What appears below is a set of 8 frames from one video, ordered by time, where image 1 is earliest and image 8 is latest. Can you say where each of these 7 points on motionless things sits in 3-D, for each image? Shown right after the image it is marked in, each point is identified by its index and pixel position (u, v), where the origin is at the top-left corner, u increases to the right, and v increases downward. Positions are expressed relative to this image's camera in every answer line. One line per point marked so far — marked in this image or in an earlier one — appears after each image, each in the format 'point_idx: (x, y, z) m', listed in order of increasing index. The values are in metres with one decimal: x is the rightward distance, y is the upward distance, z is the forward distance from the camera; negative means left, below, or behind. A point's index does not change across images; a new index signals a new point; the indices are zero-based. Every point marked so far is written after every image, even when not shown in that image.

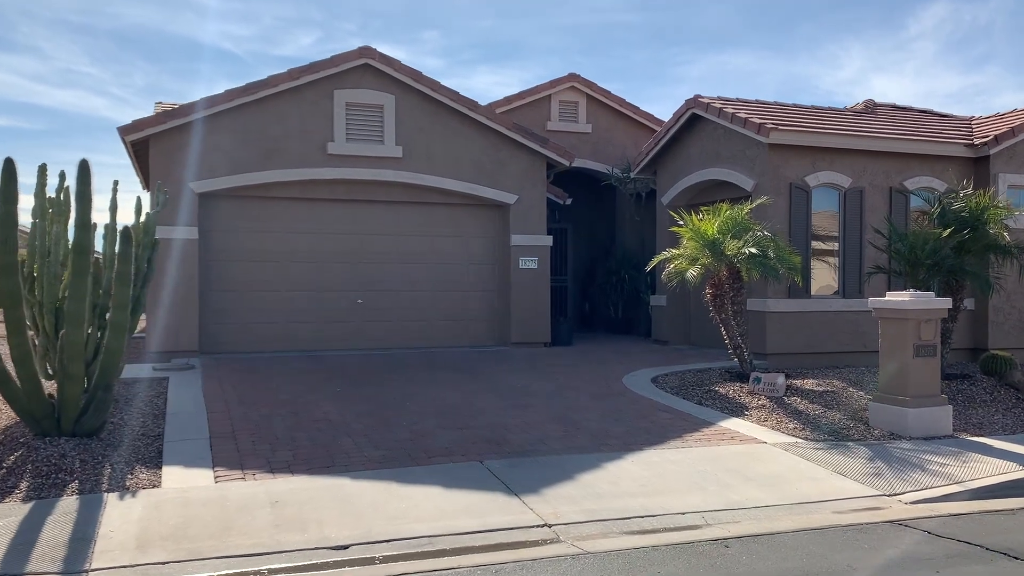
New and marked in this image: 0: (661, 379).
0: (+2.2, -1.4, +12.6) m
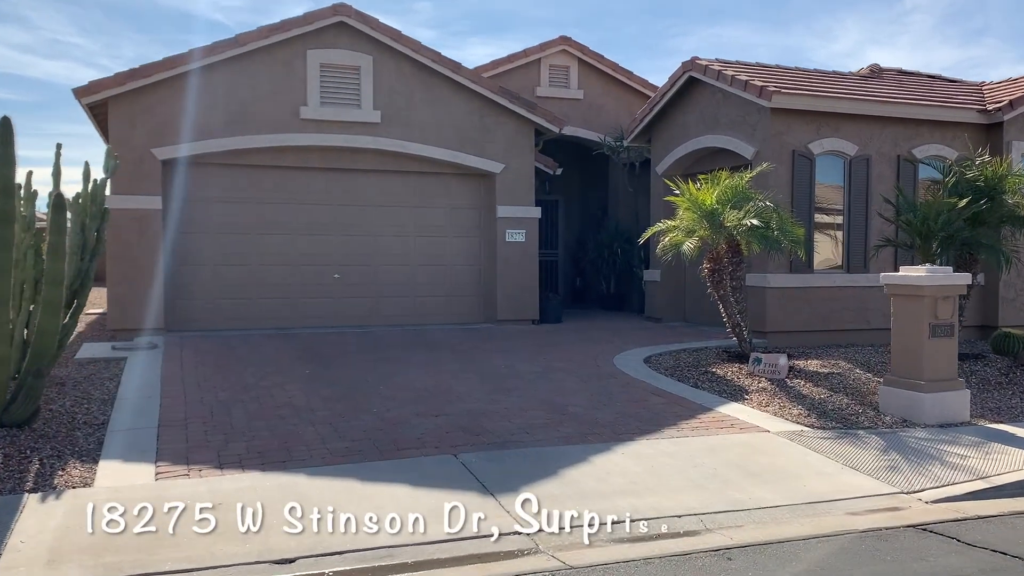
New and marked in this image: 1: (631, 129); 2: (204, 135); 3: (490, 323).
0: (+2.0, -1.0, +11.8) m
1: (+2.3, +3.1, +16.4) m
2: (-5.1, +2.5, +13.7) m
3: (-0.4, -0.7, +15.6) m
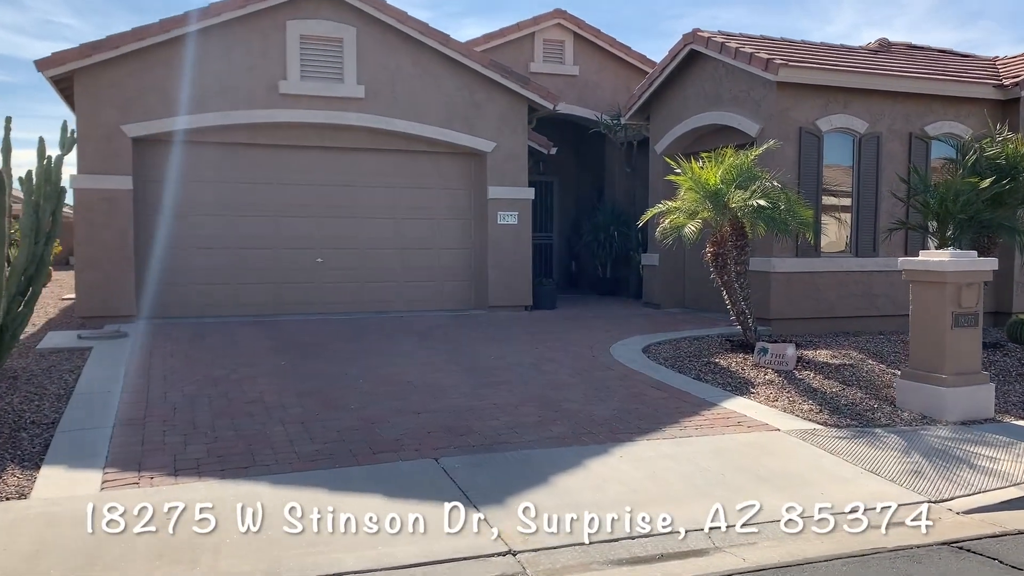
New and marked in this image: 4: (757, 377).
0: (+1.9, -0.8, +11.1) m
1: (+2.2, +3.4, +15.7) m
2: (-5.2, +2.8, +12.9) m
3: (-0.6, -0.4, +15.0) m
4: (+2.8, -1.0, +9.4) m
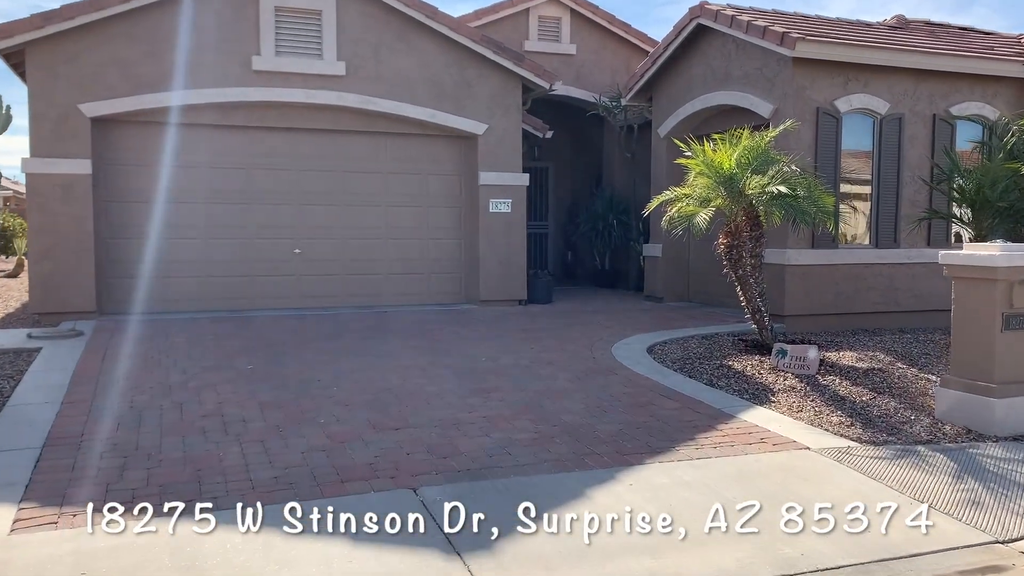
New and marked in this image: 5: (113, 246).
0: (+1.8, -0.8, +10.2) m
1: (+2.1, +3.6, +14.7) m
2: (-5.3, +2.8, +11.9) m
3: (-0.7, -0.3, +14.0) m
4: (+2.7, -1.0, +8.5) m
5: (-5.9, +0.6, +12.3) m
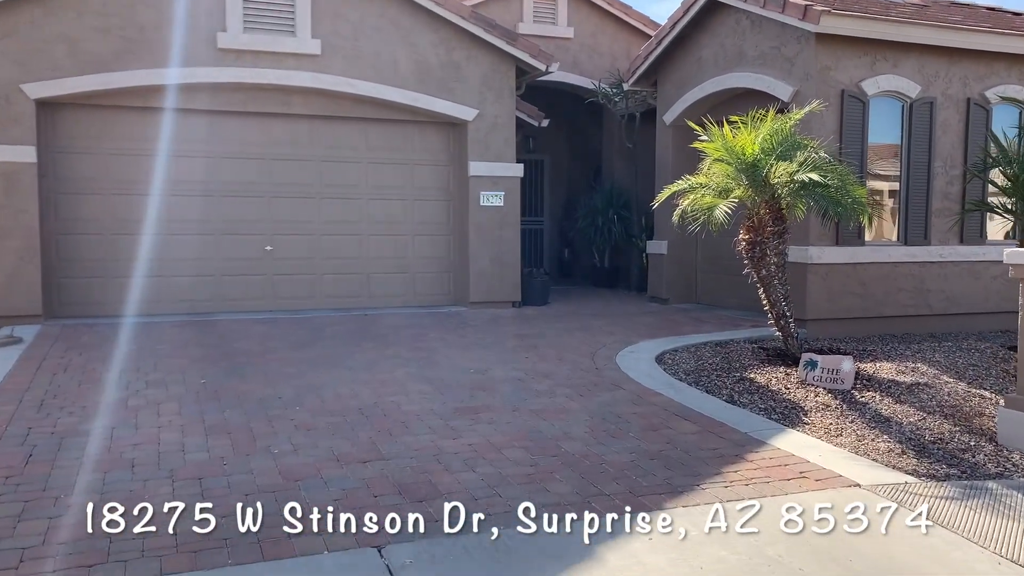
0: (+1.7, -0.8, +9.1) m
1: (+2.0, +3.6, +13.5) m
2: (-5.4, +2.8, +10.7) m
3: (-0.8, -0.3, +12.9) m
4: (+2.6, -1.0, +7.4) m
5: (-6.0, +0.6, +11.1) m
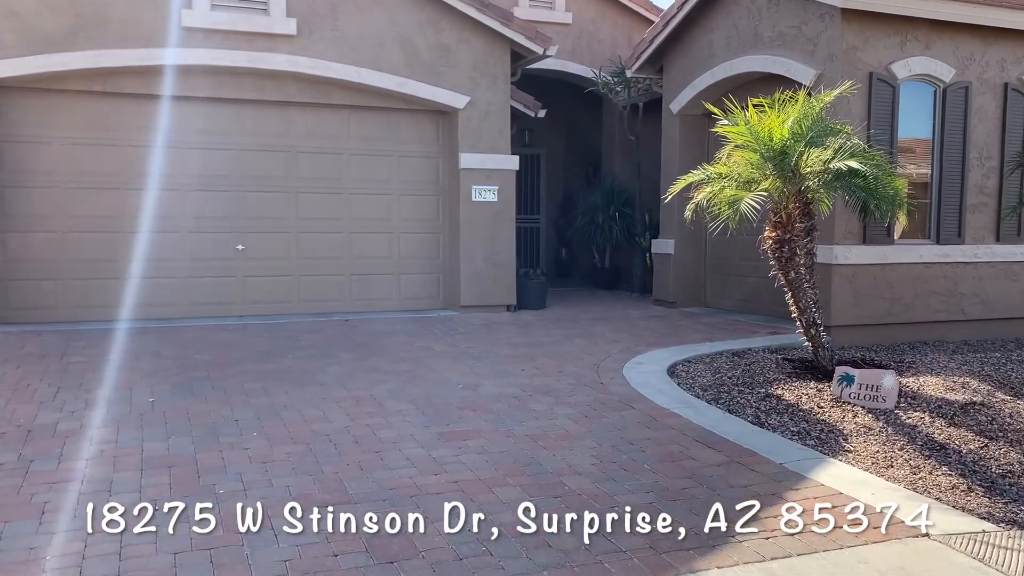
0: (+1.6, -0.8, +8.1) m
1: (+1.9, +3.5, +12.6) m
2: (-5.5, +2.8, +9.7) m
3: (-0.9, -0.3, +11.9) m
4: (+2.6, -1.0, +6.4) m
5: (-6.1, +0.6, +10.1) m
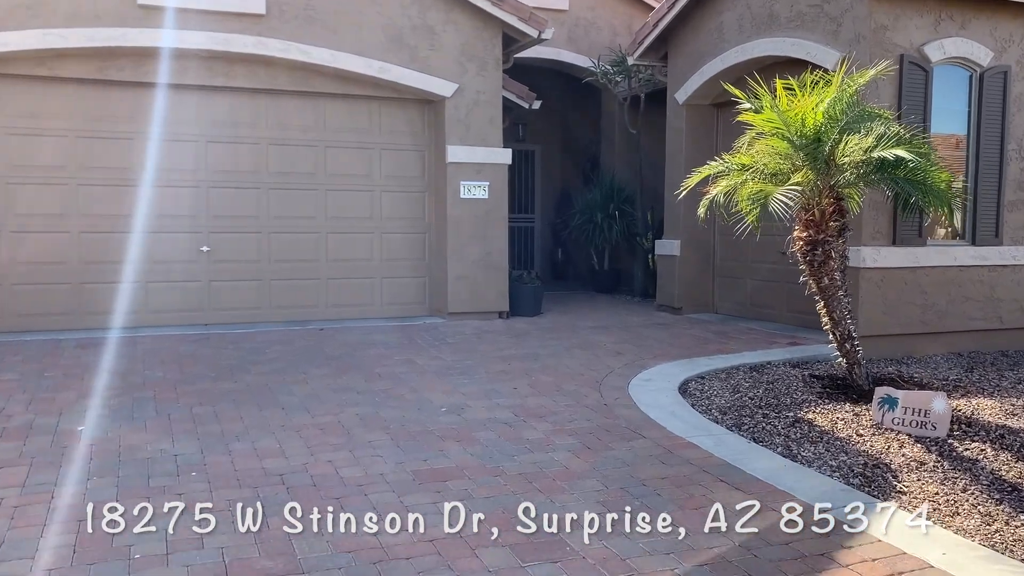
0: (+1.6, -0.9, +7.1) m
1: (+1.8, +3.5, +11.6) m
2: (-5.6, +2.7, +8.7) m
3: (-1.0, -0.4, +10.9) m
4: (+2.5, -1.1, +5.5) m
5: (-6.2, +0.5, +9.1) m
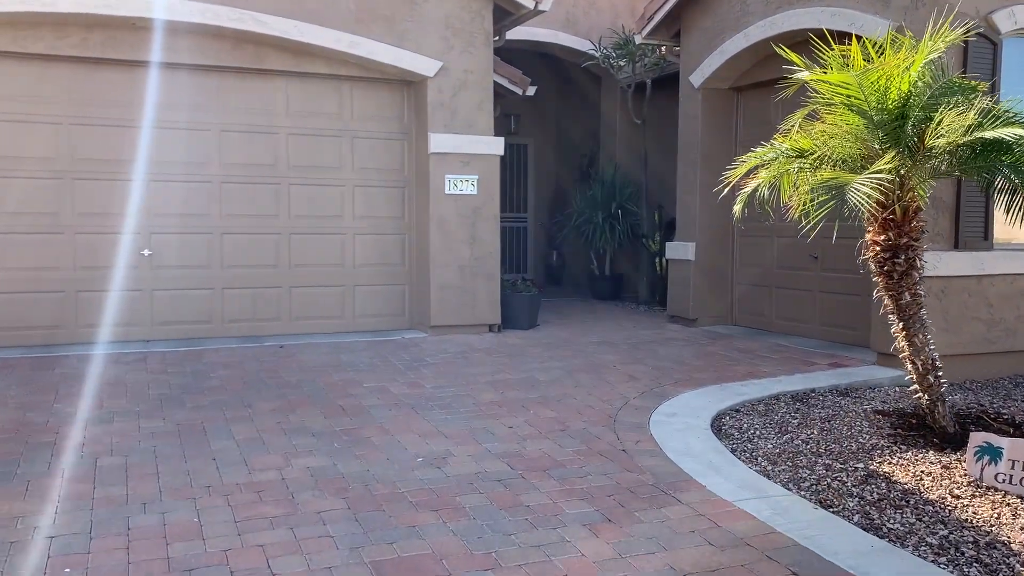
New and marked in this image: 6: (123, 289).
0: (+1.5, -1.0, +5.8) m
1: (+1.7, +3.4, +10.3) m
2: (-5.6, +2.6, +7.2) m
3: (-1.1, -0.5, +9.5) m
4: (+2.5, -1.2, +4.2) m
5: (-6.2, +0.4, +7.6) m
6: (-4.0, 0.0, +8.5) m
